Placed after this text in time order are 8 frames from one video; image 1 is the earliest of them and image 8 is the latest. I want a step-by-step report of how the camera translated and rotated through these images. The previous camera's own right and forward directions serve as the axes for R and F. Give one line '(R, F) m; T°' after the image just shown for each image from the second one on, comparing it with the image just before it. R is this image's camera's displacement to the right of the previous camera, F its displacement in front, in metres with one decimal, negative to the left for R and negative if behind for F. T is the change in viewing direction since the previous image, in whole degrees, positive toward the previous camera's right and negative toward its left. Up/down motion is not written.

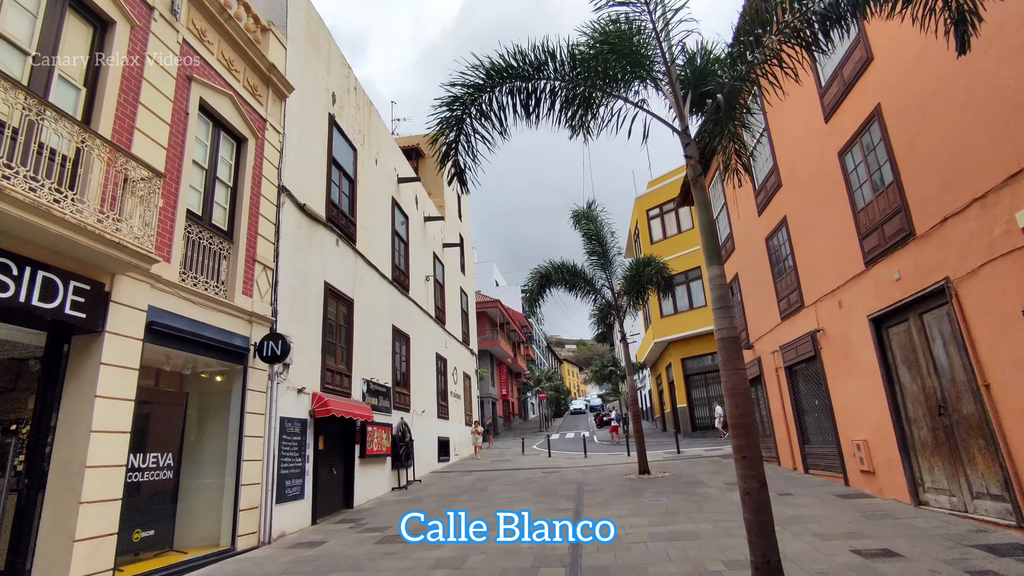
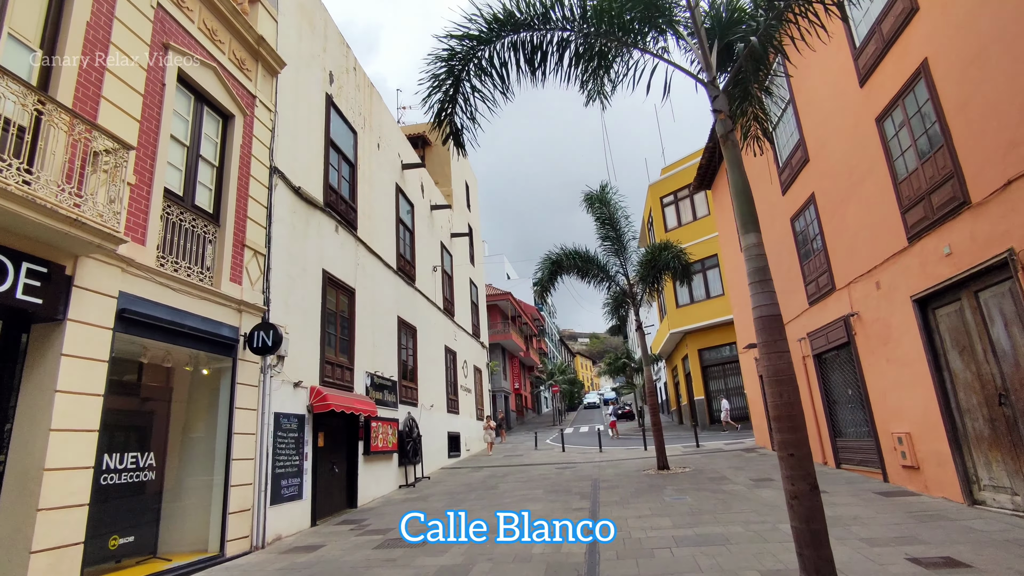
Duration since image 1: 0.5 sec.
(+0.1, +0.7) m; -1°
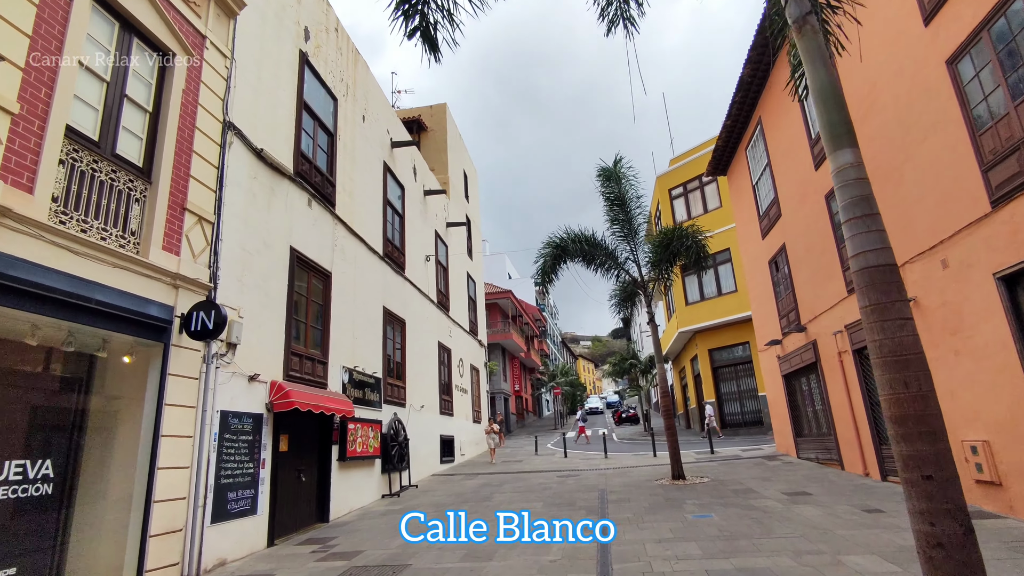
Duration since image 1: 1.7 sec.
(+0.1, +1.5) m; 0°
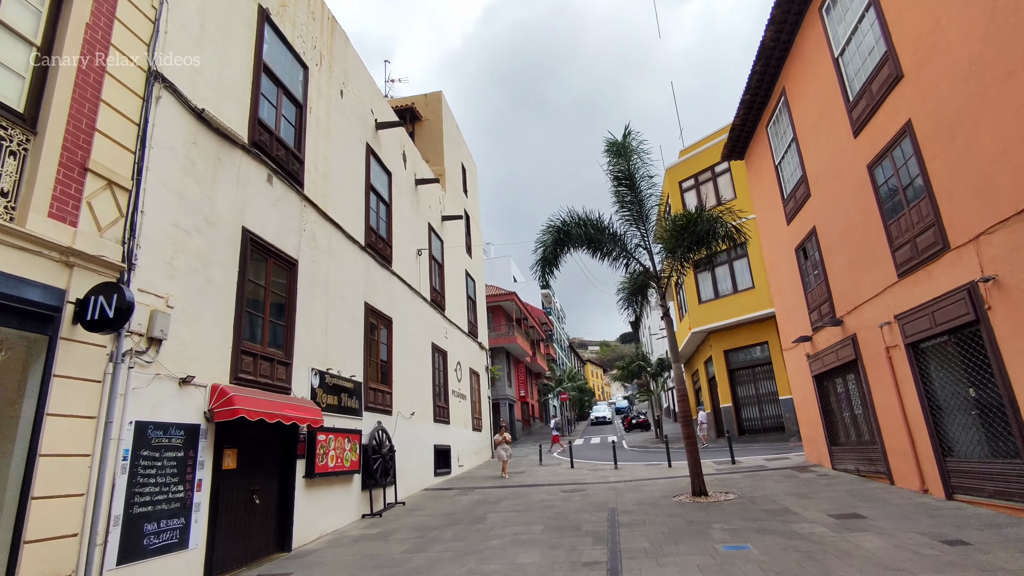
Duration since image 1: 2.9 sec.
(+0.2, +1.5) m; -1°
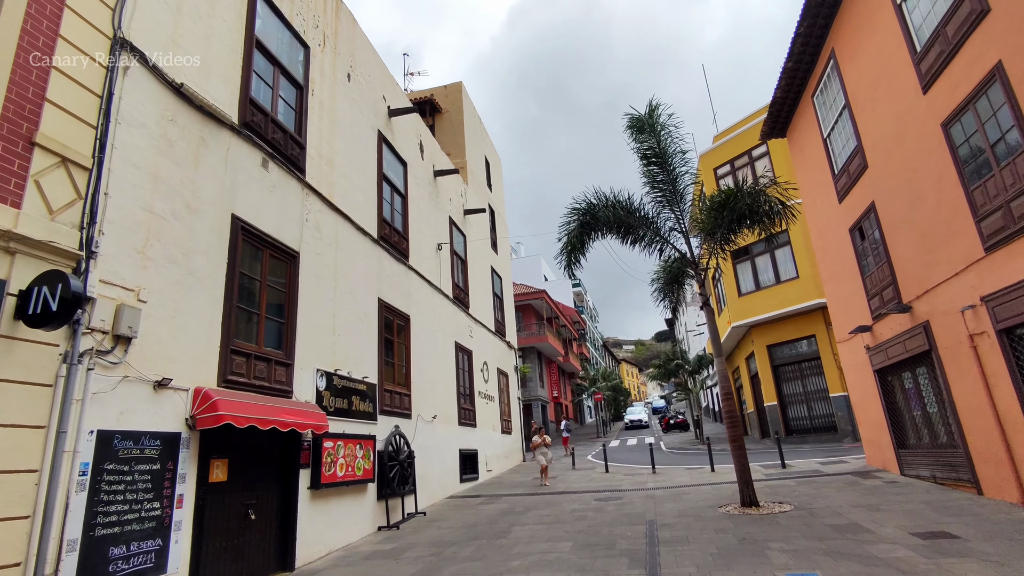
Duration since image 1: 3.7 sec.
(+0.2, +1.0) m; -3°
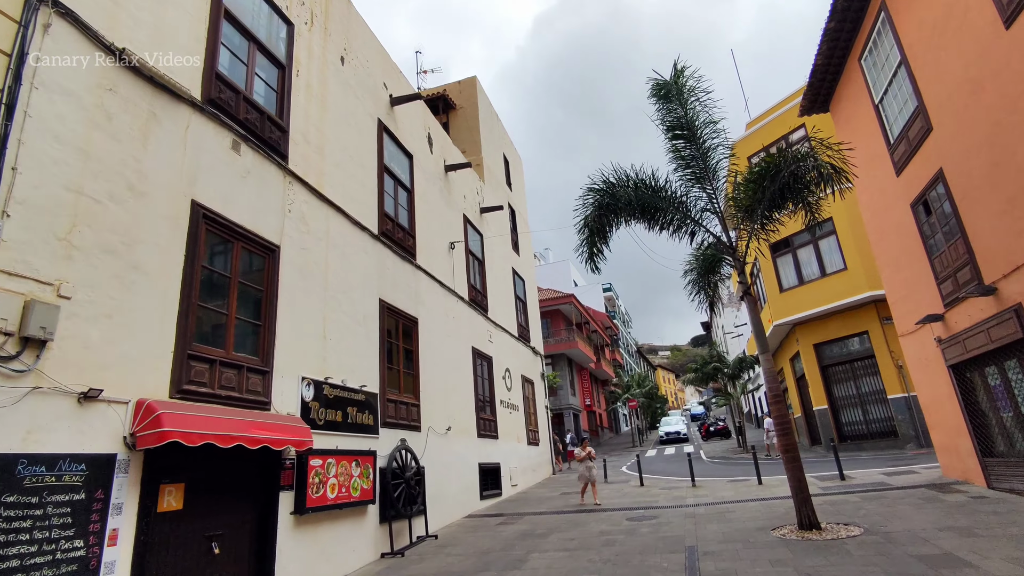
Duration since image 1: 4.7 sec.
(+0.3, +1.2) m; -3°
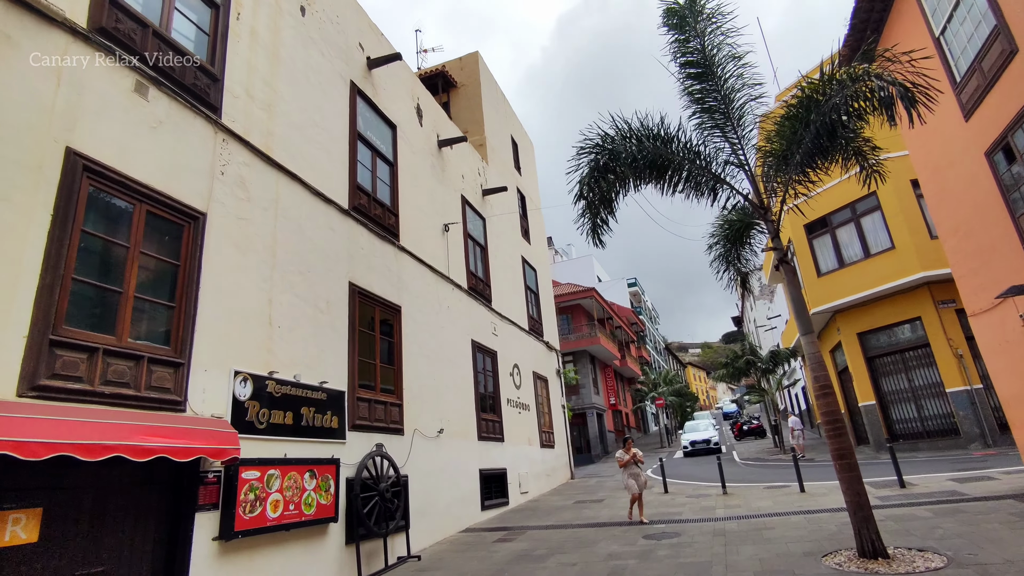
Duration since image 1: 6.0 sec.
(+0.6, +1.6) m; -3°
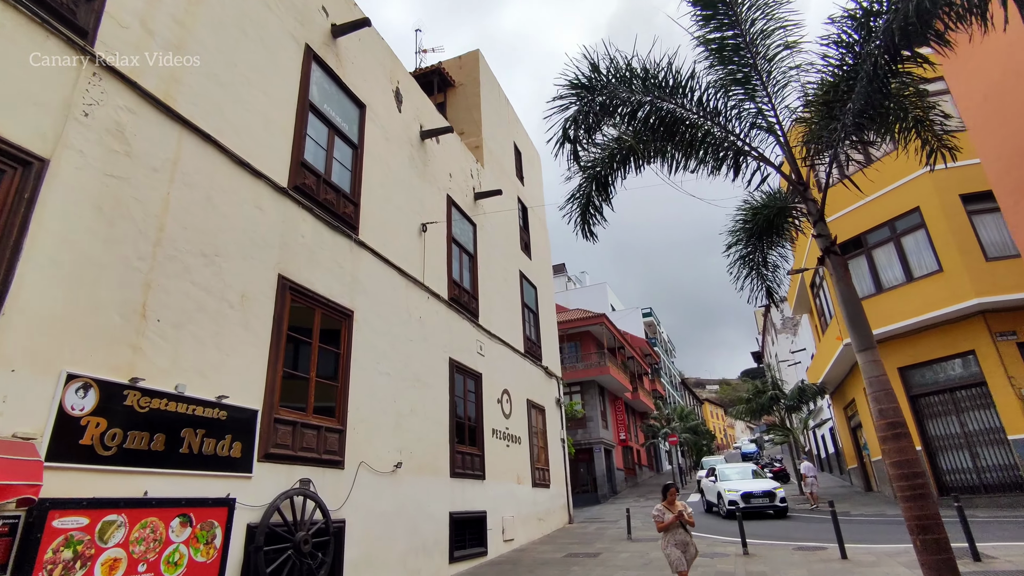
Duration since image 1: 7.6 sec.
(+0.6, +1.9) m; -2°
